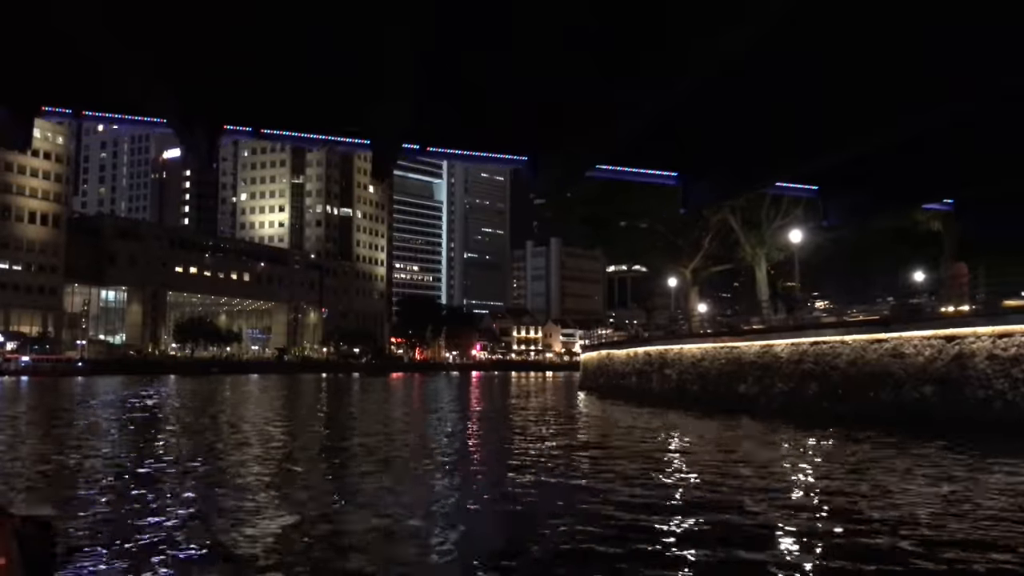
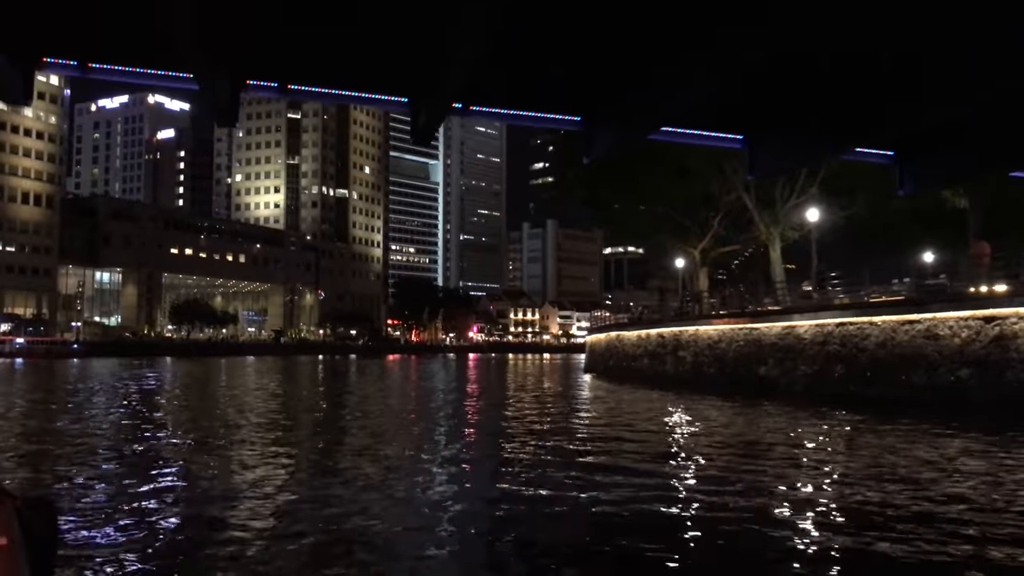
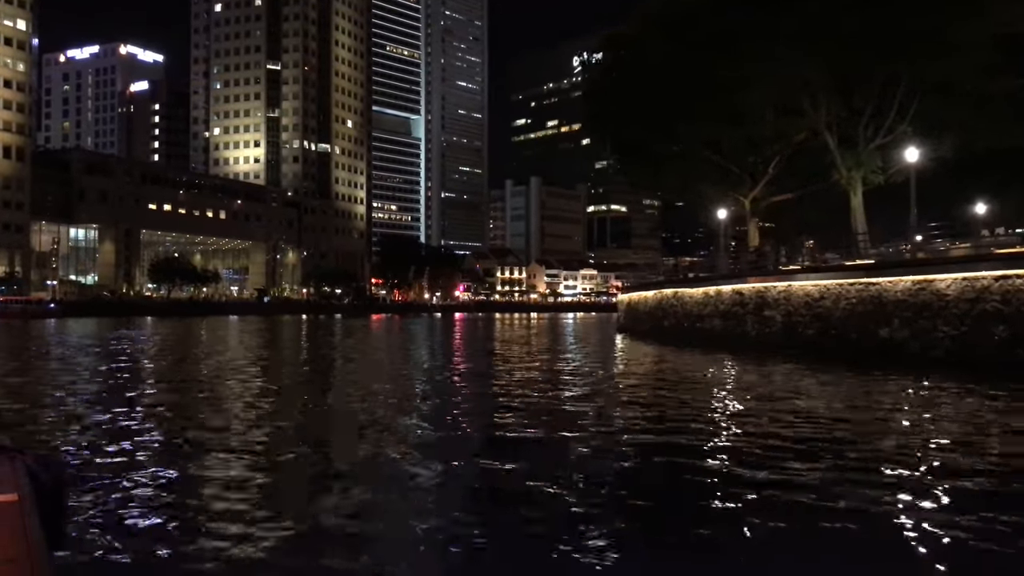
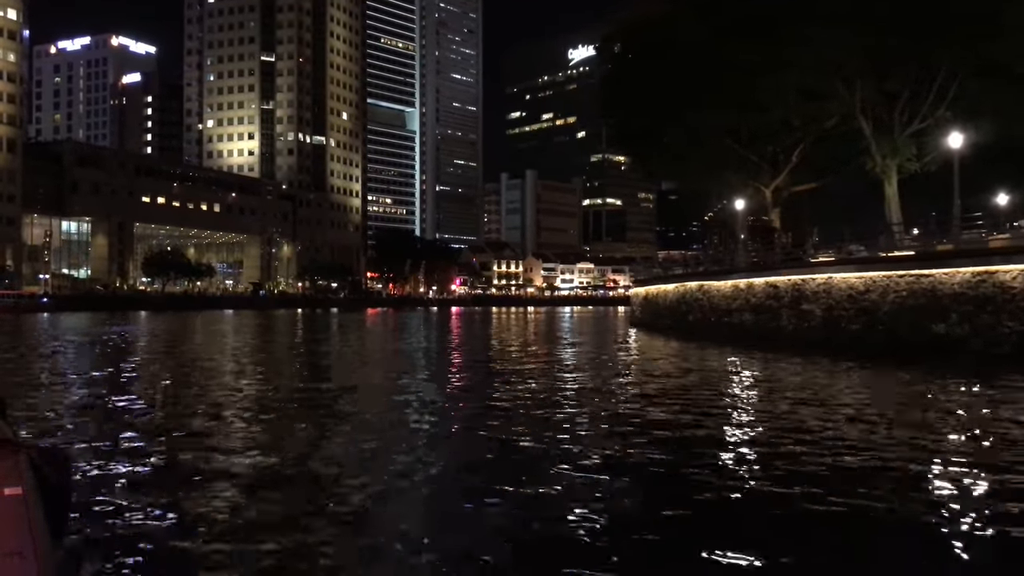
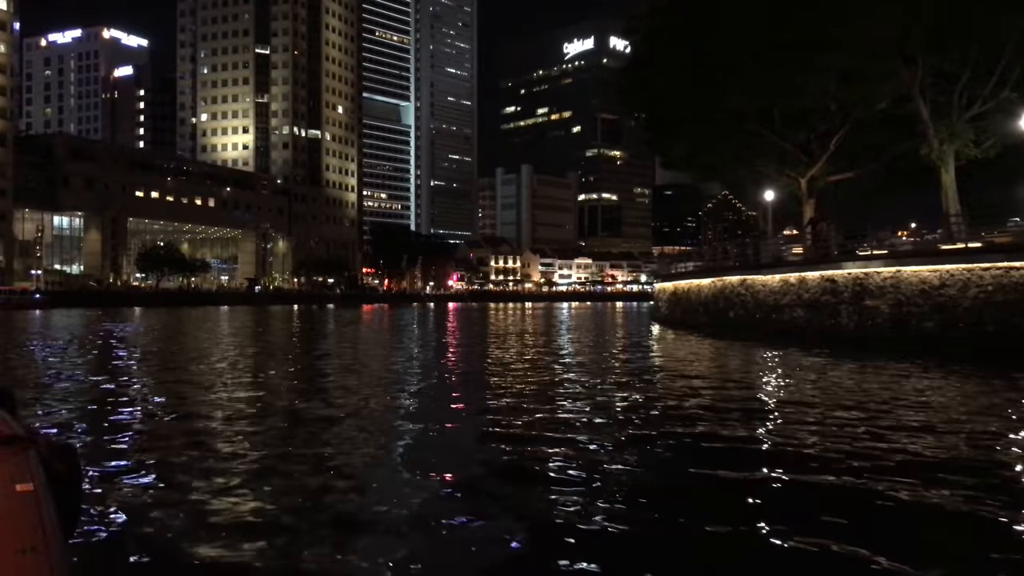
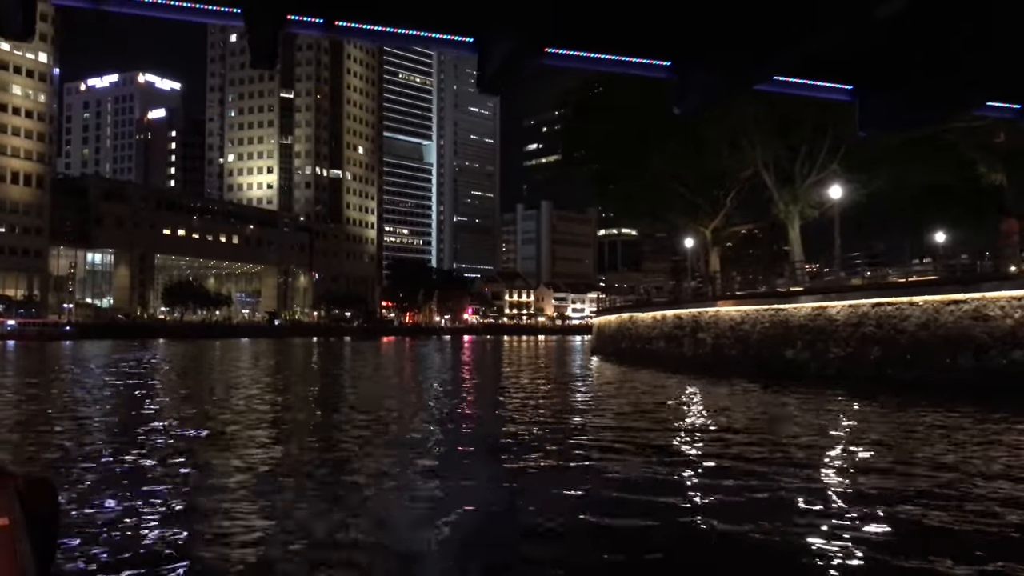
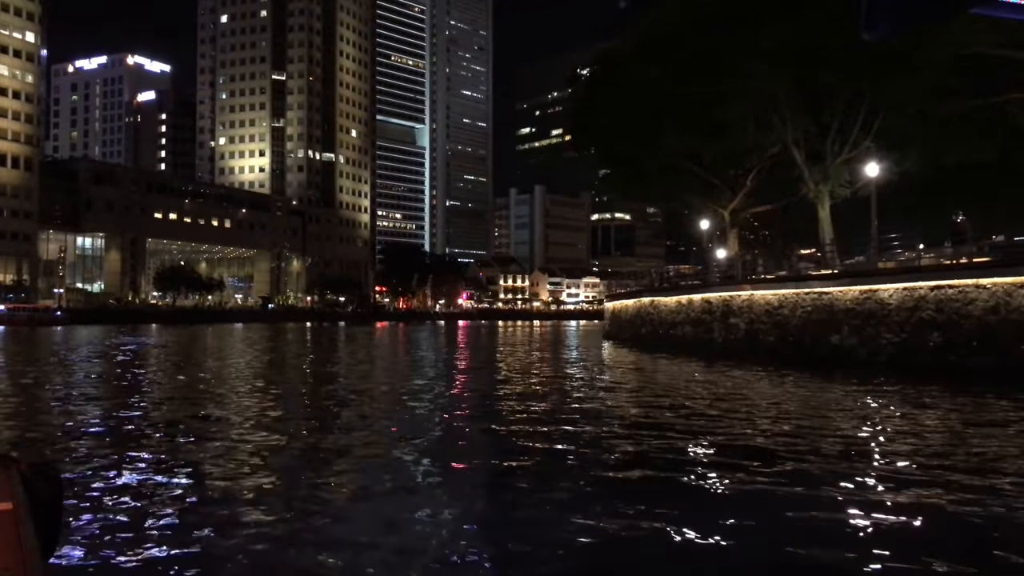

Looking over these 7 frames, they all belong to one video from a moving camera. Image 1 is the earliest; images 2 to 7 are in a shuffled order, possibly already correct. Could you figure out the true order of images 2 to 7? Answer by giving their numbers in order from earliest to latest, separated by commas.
2, 6, 7, 3, 4, 5
